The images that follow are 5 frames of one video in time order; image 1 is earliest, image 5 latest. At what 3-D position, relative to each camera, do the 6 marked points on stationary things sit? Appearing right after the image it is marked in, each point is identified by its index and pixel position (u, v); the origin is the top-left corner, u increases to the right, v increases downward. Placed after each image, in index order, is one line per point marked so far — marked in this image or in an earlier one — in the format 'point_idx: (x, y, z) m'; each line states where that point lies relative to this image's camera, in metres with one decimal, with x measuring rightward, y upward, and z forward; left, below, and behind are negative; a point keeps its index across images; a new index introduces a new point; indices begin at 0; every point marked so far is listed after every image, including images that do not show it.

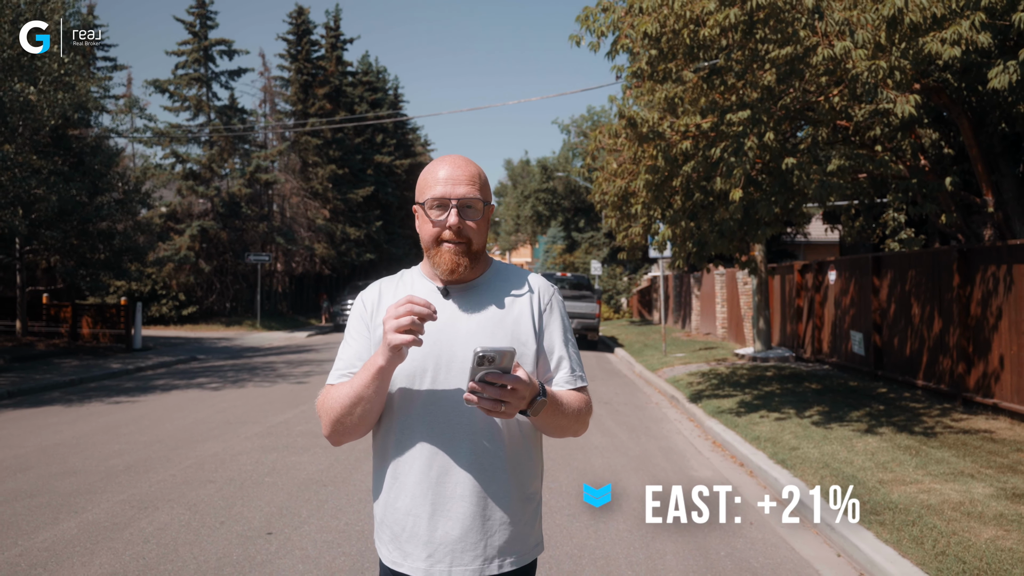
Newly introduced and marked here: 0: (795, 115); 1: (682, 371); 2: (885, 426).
0: (+3.5, +2.1, +9.4) m
1: (+3.5, -1.7, +15.7) m
2: (+4.4, -1.6, +9.0) m
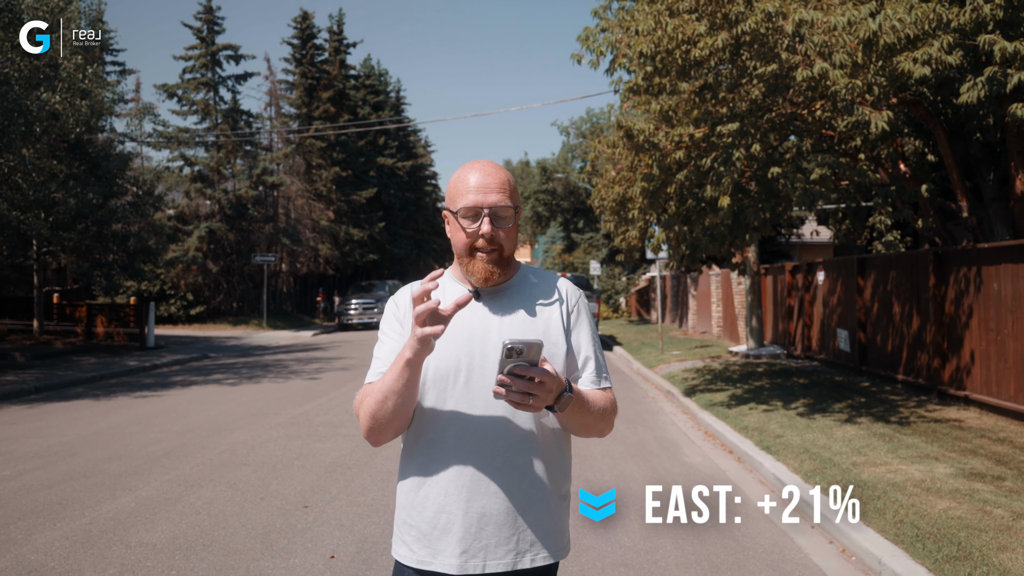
0: (+3.6, +2.1, +10.1) m
1: (+3.5, -1.7, +16.4) m
2: (+4.4, -1.6, +9.7) m
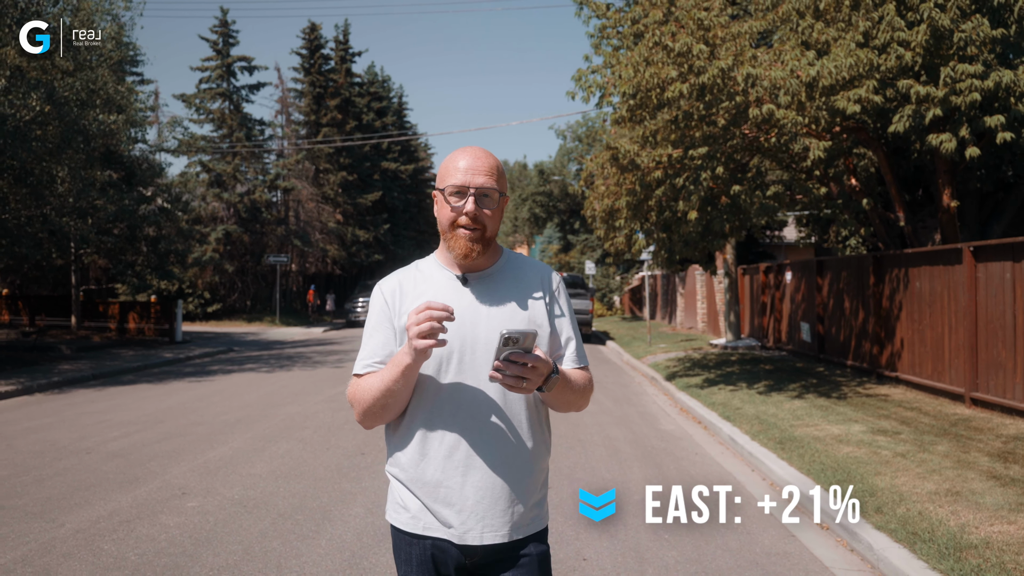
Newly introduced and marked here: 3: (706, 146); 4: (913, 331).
0: (+3.6, +2.1, +12.0) m
1: (+3.6, -1.6, +18.3) m
2: (+4.5, -1.6, +11.6) m
3: (+2.9, +2.1, +11.3) m
4: (+5.9, -0.6, +11.3) m
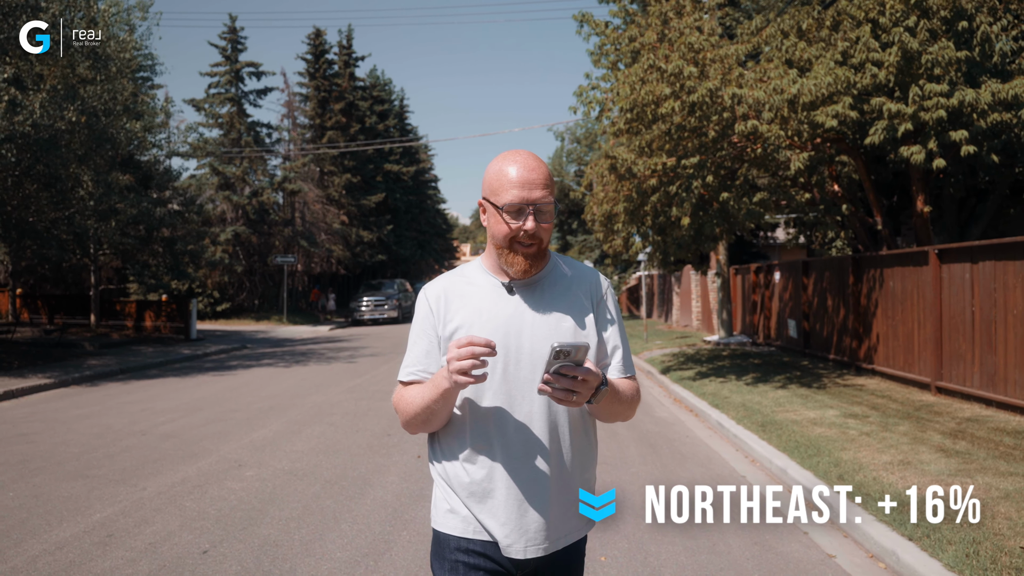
0: (+3.8, +2.1, +13.0) m
1: (+3.6, -1.6, +19.3) m
2: (+4.6, -1.6, +12.6) m
3: (+3.0, +2.1, +12.3) m
4: (+6.0, -0.6, +12.3) m
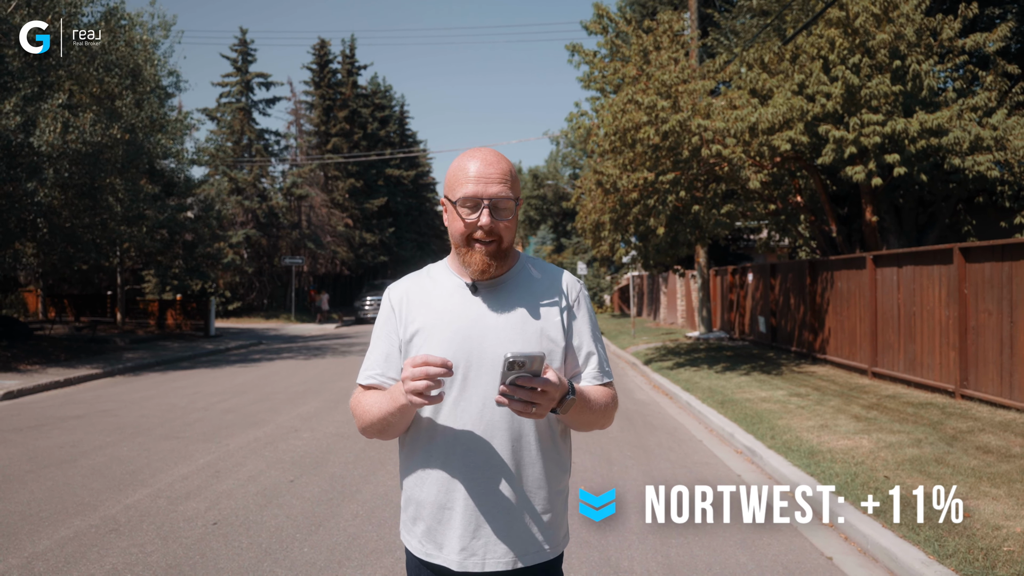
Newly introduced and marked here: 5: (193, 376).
0: (+3.7, +2.1, +14.9) m
1: (+3.6, -1.6, +21.2) m
2: (+4.6, -1.6, +14.5) m
3: (+3.0, +2.1, +14.2) m
4: (+6.0, -0.6, +14.2) m
5: (-6.6, -1.8, +16.1) m
